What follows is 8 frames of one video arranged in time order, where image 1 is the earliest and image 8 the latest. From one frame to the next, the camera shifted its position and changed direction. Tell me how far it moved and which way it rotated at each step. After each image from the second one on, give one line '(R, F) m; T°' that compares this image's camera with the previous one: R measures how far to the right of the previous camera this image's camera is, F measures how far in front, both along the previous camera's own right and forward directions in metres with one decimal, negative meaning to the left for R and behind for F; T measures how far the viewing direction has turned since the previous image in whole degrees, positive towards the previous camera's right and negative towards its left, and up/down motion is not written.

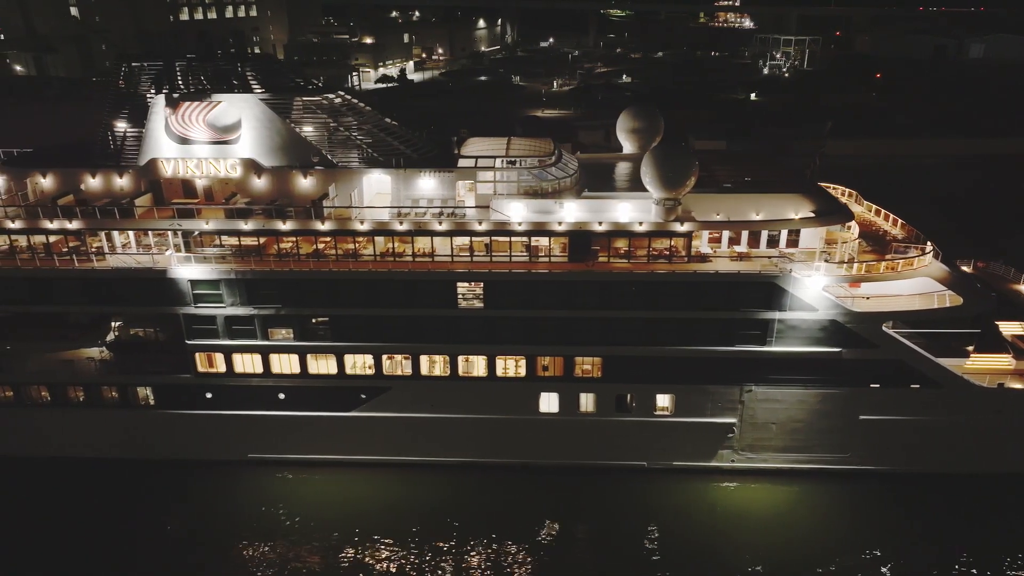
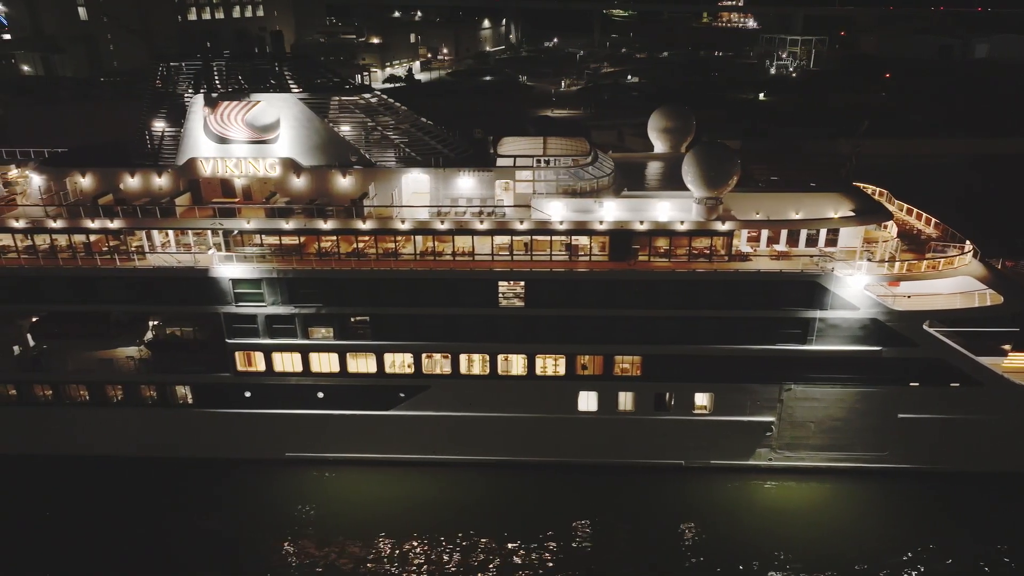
(-0.9, 0.0) m; 0°
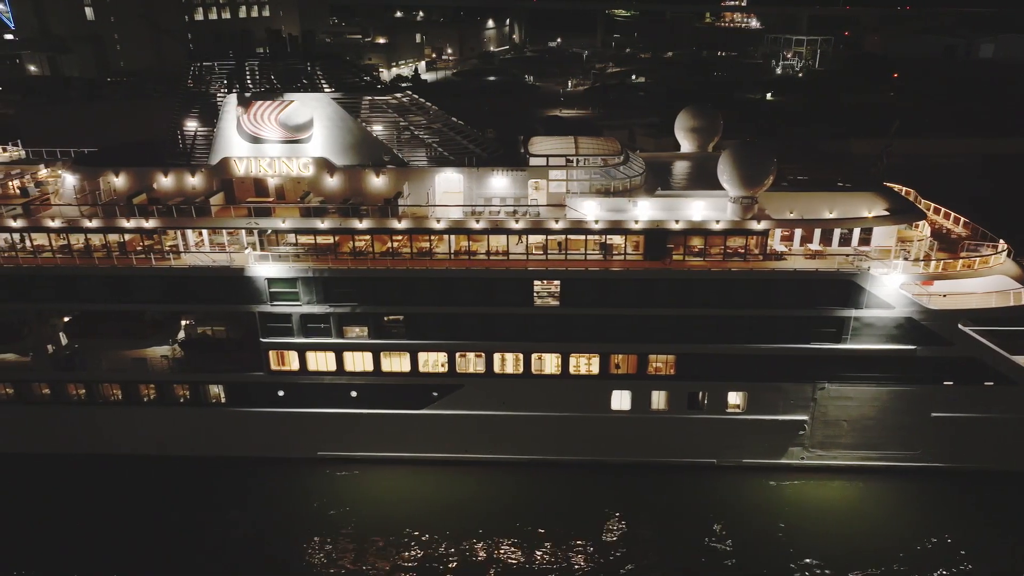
(-0.8, 0.0) m; 0°
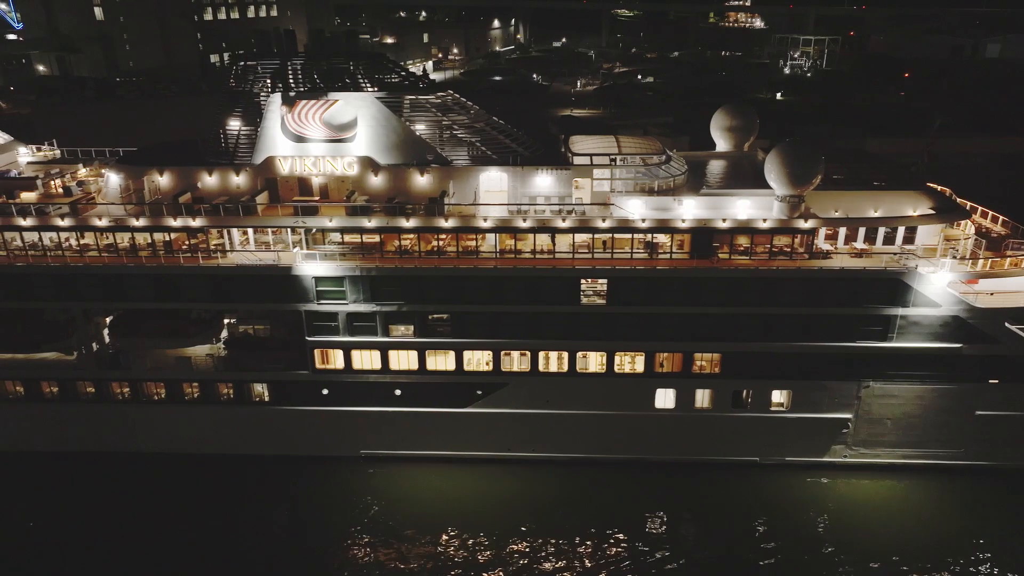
(-1.0, 0.0) m; 0°
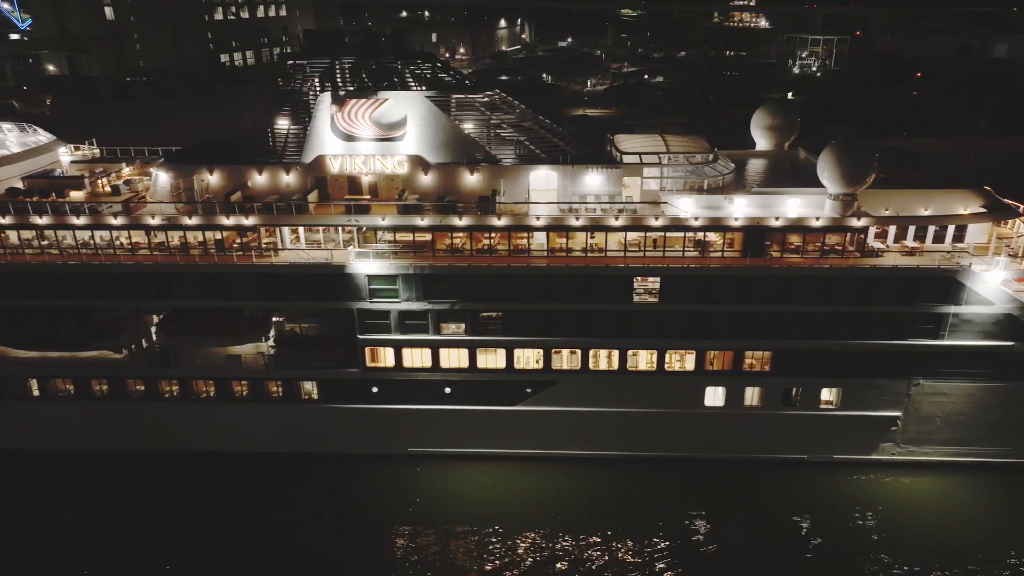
(-1.1, 0.0) m; 0°
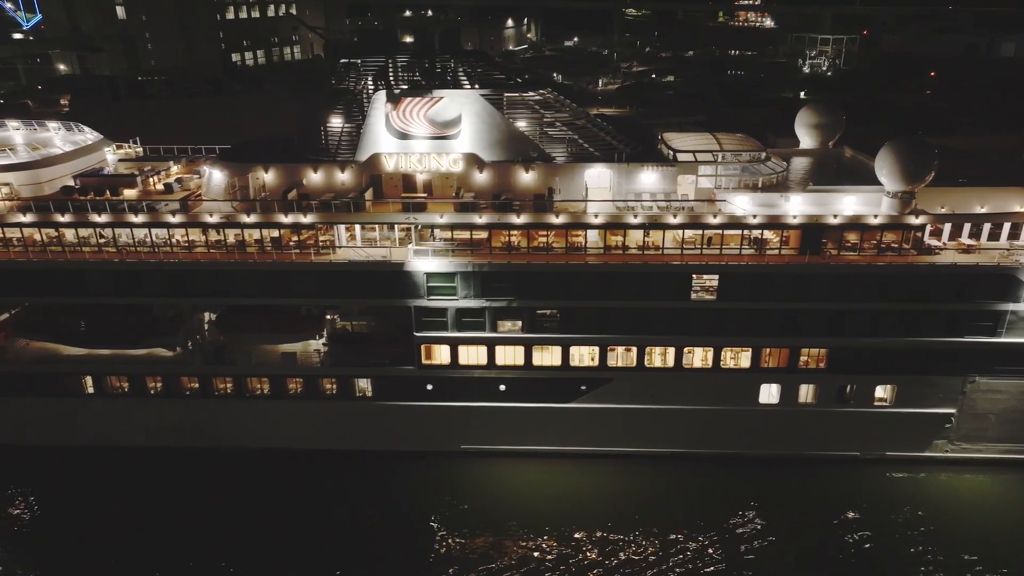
(-1.3, -0.1) m; 0°
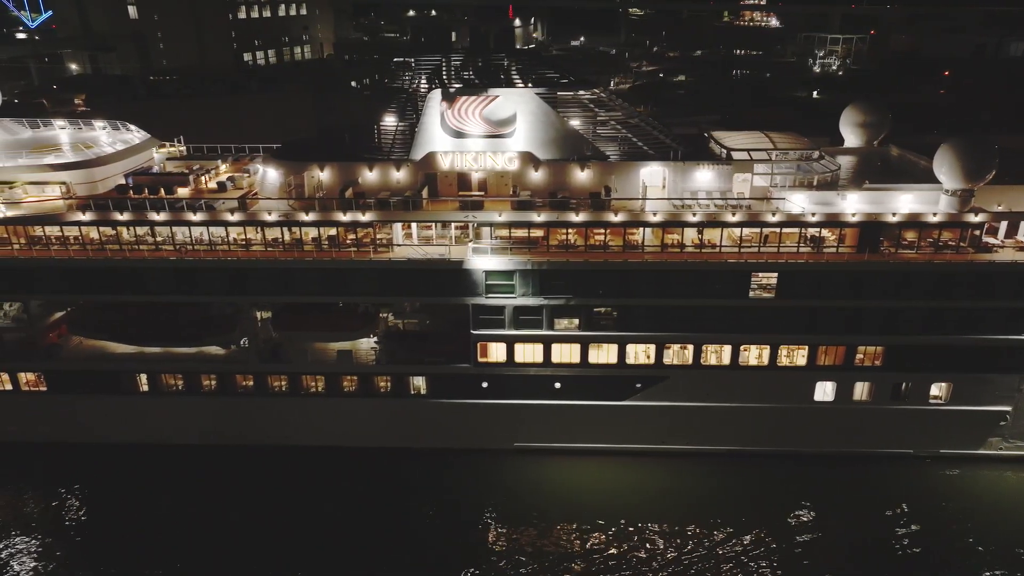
(-1.3, 0.0) m; 0°
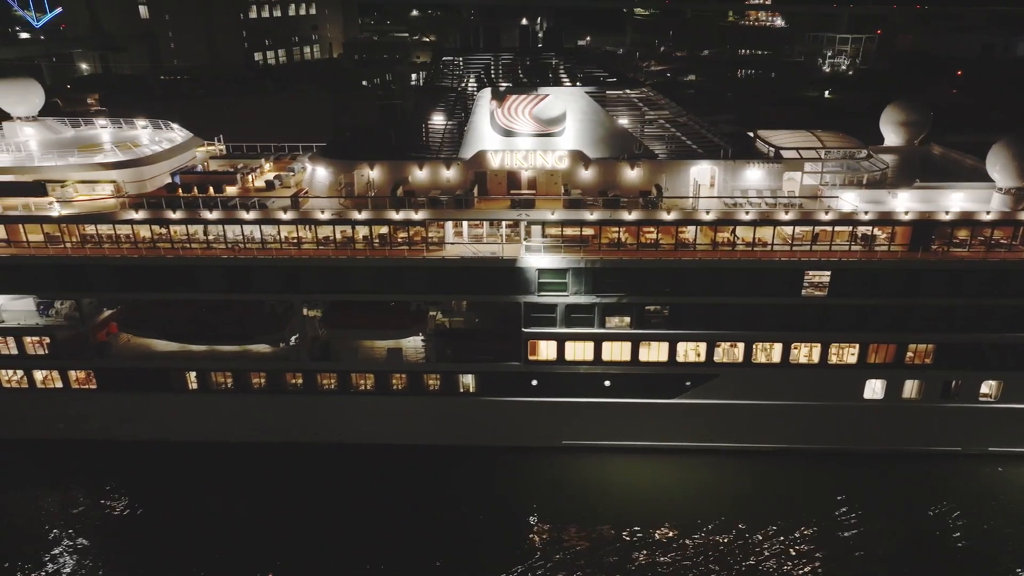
(-1.2, 0.0) m; 0°
